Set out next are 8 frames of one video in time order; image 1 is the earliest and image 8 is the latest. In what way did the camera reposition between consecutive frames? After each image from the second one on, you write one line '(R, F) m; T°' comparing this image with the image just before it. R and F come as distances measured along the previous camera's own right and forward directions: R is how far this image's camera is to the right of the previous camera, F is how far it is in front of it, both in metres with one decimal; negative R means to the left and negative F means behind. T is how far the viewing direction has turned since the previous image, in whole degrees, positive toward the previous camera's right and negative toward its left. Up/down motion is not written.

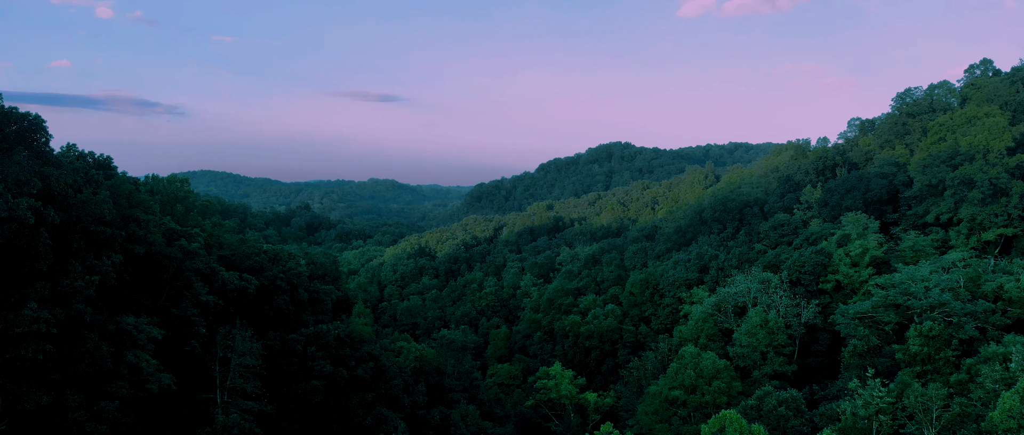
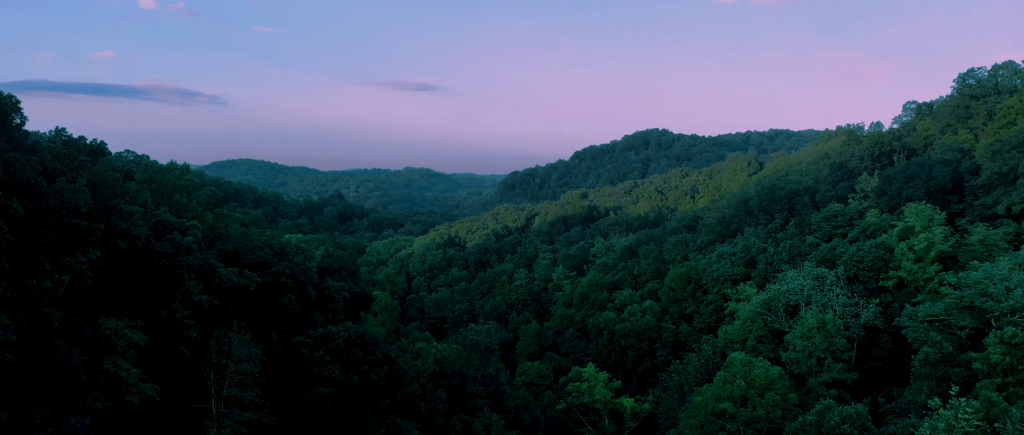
(+0.2, +2.3) m; -3°
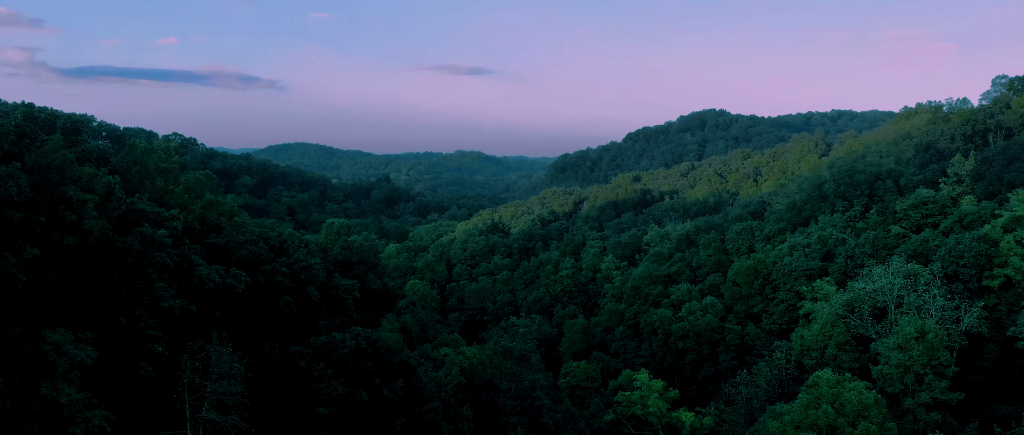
(+0.3, +3.3) m; -4°
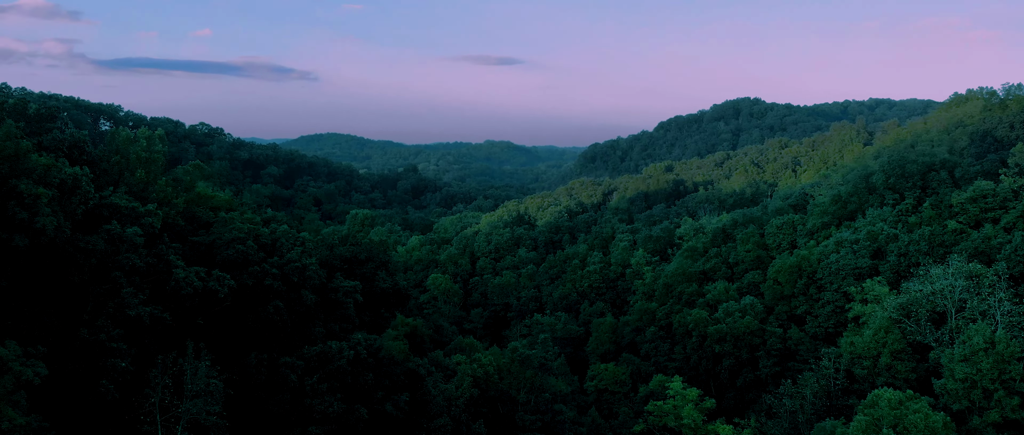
(+0.3, +1.9) m; -2°
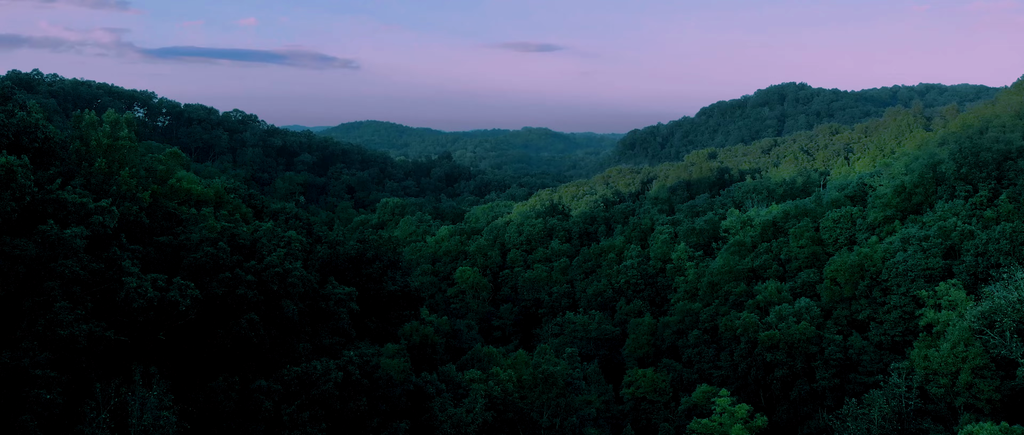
(+0.3, +2.5) m; -3°
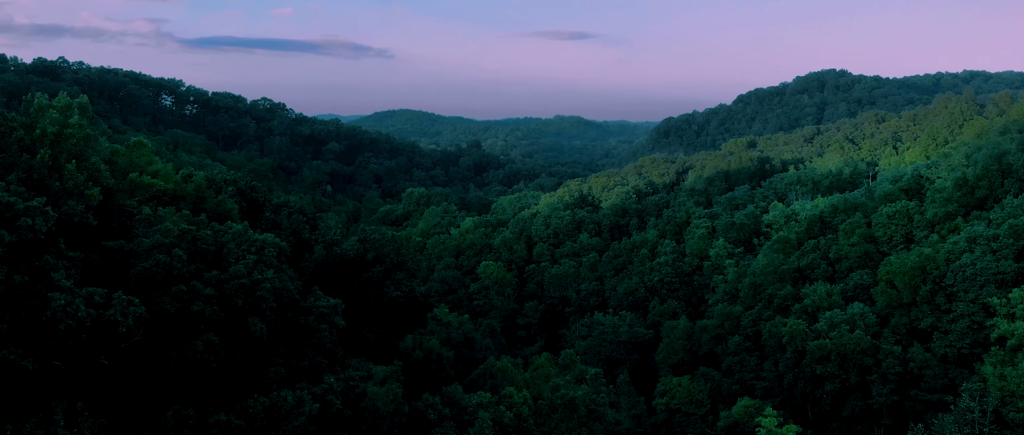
(+0.3, +2.2) m; -2°
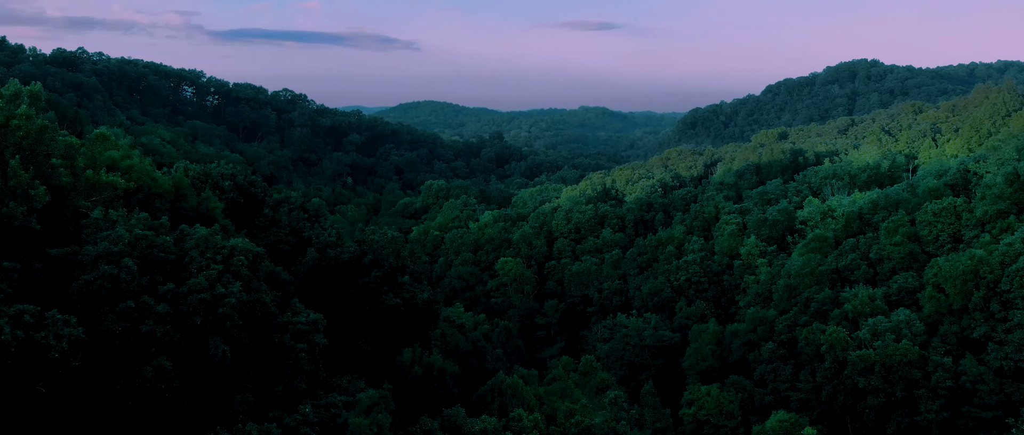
(+0.2, +1.7) m; -2°
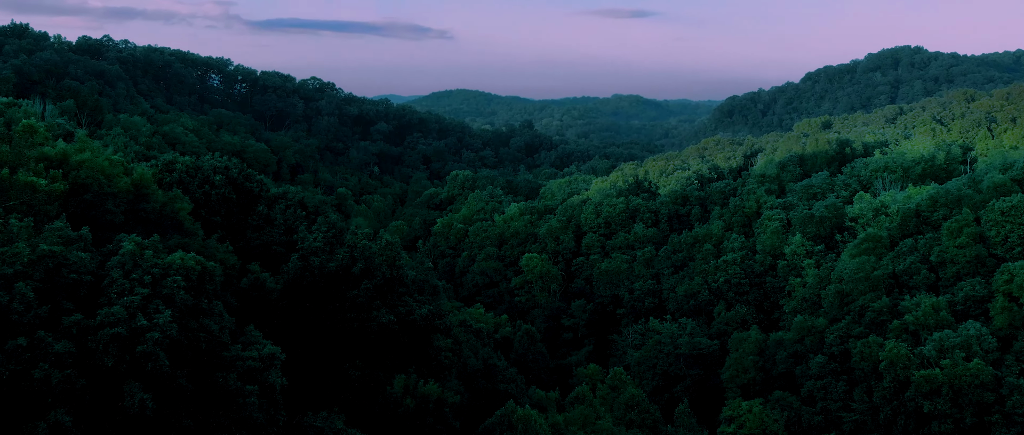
(+0.3, +2.2) m; -2°
